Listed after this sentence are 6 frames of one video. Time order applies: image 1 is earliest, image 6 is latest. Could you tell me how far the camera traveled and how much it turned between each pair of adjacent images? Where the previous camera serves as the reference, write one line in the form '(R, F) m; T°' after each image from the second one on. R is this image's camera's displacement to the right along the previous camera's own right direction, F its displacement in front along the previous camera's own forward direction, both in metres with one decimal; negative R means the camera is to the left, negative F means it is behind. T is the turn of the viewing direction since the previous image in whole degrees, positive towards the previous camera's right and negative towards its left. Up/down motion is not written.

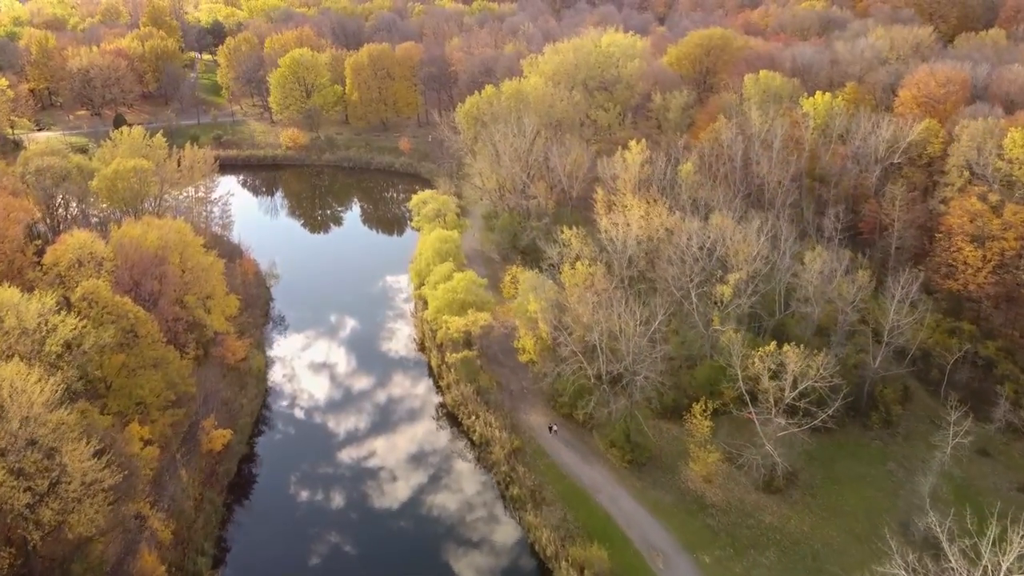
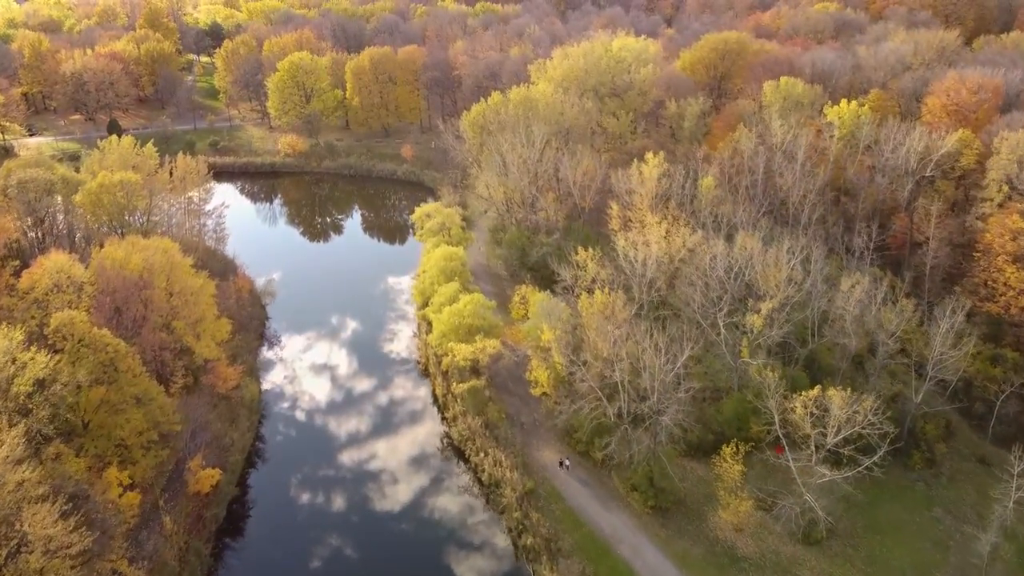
(-0.4, +2.9) m; 0°
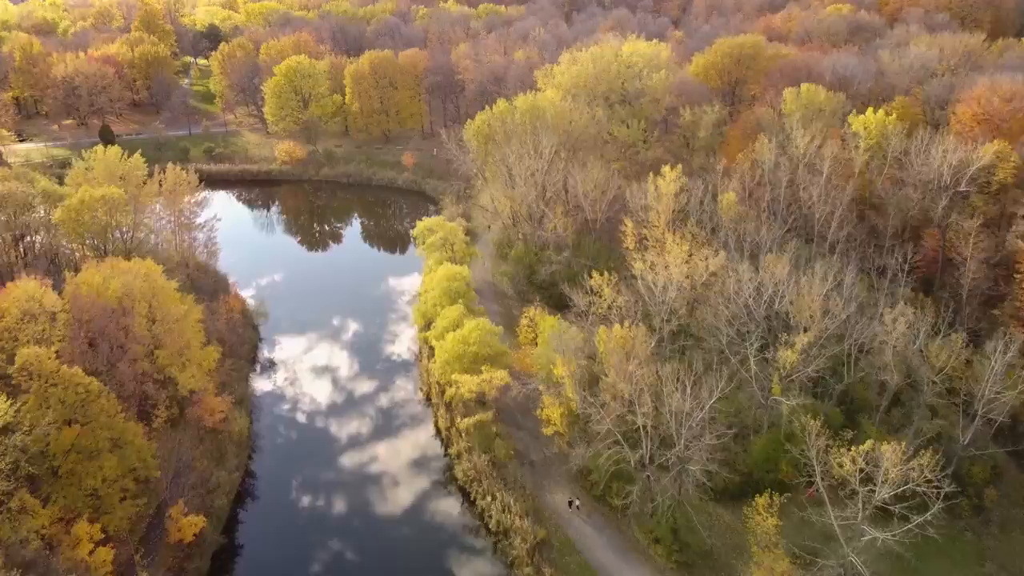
(-0.3, +2.9) m; 0°
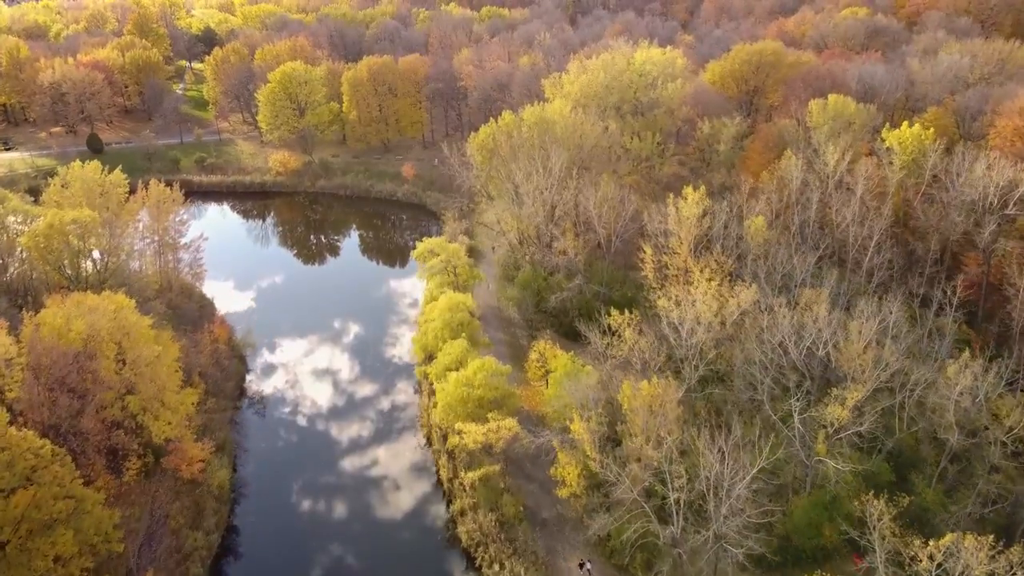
(-0.3, +3.6) m; 0°
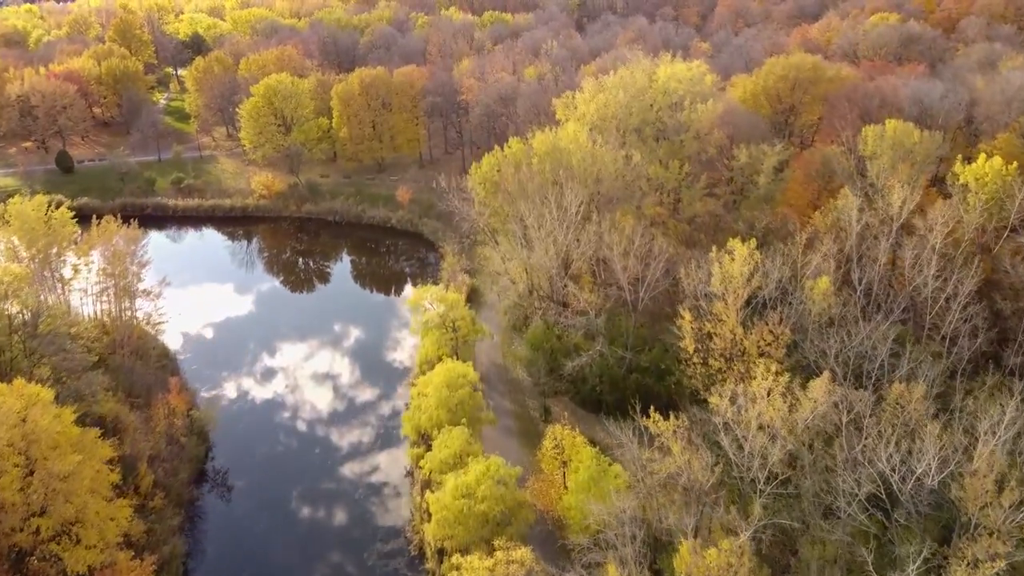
(-0.3, +7.0) m; 0°
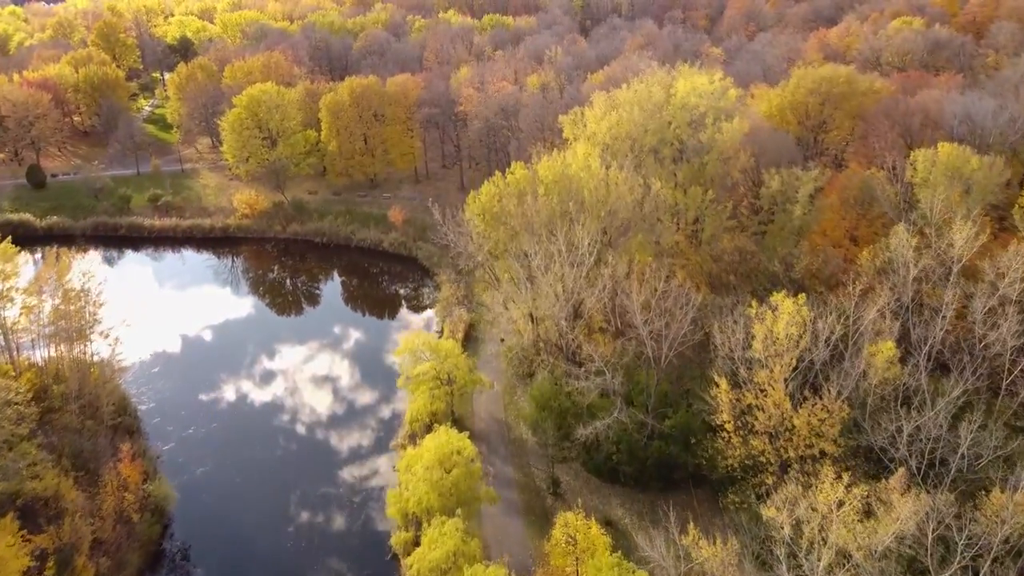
(-0.1, +5.2) m; 0°
